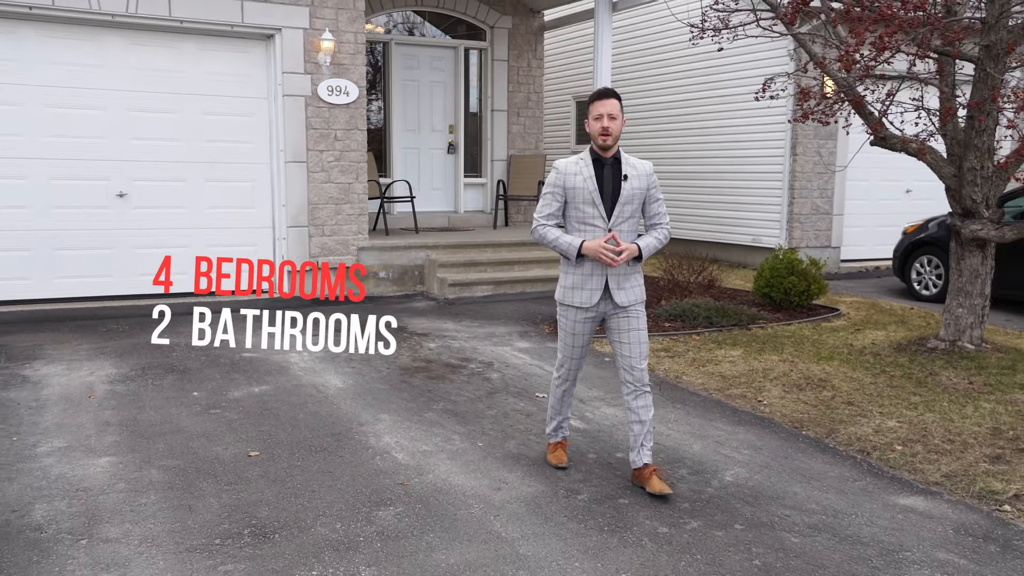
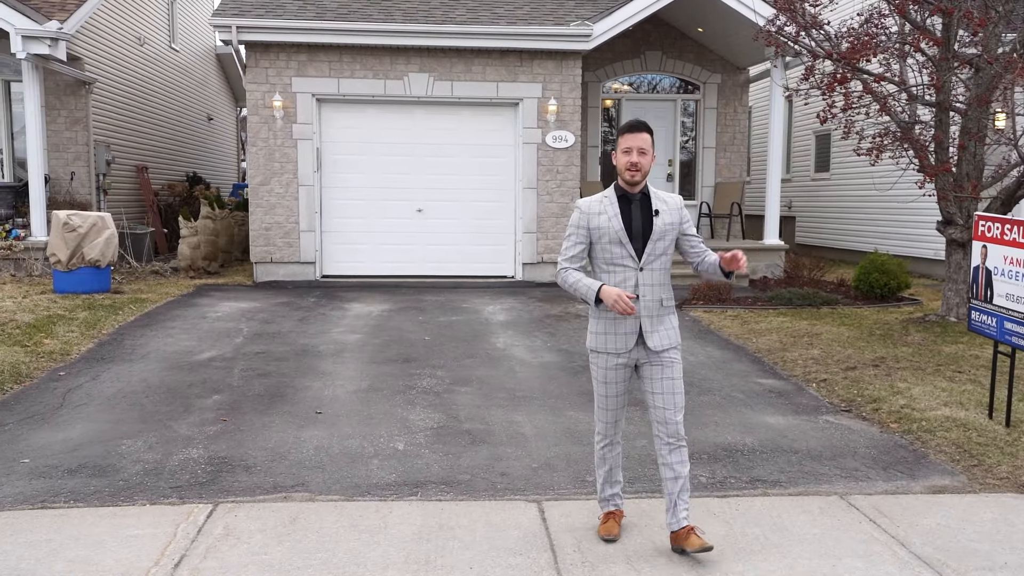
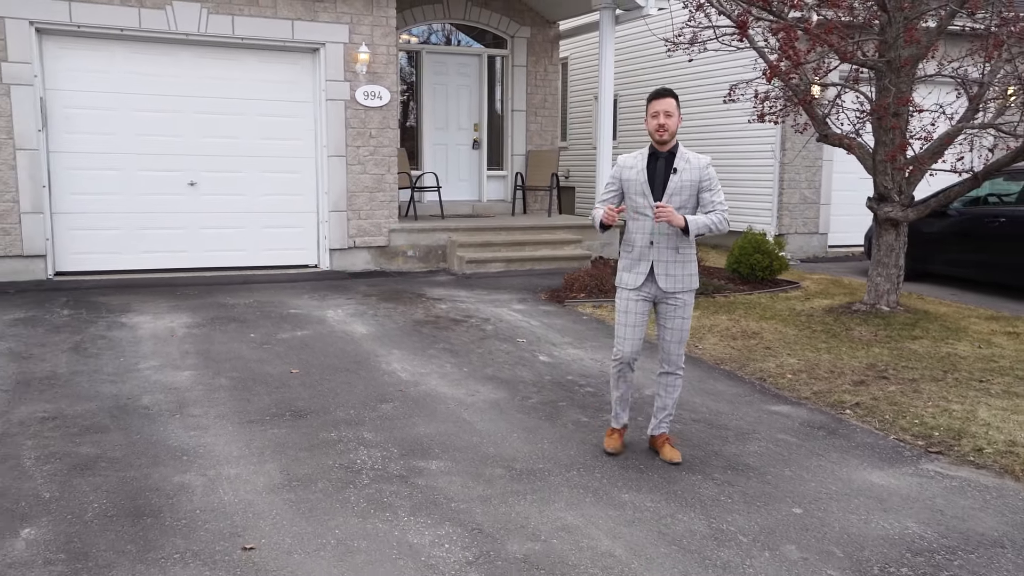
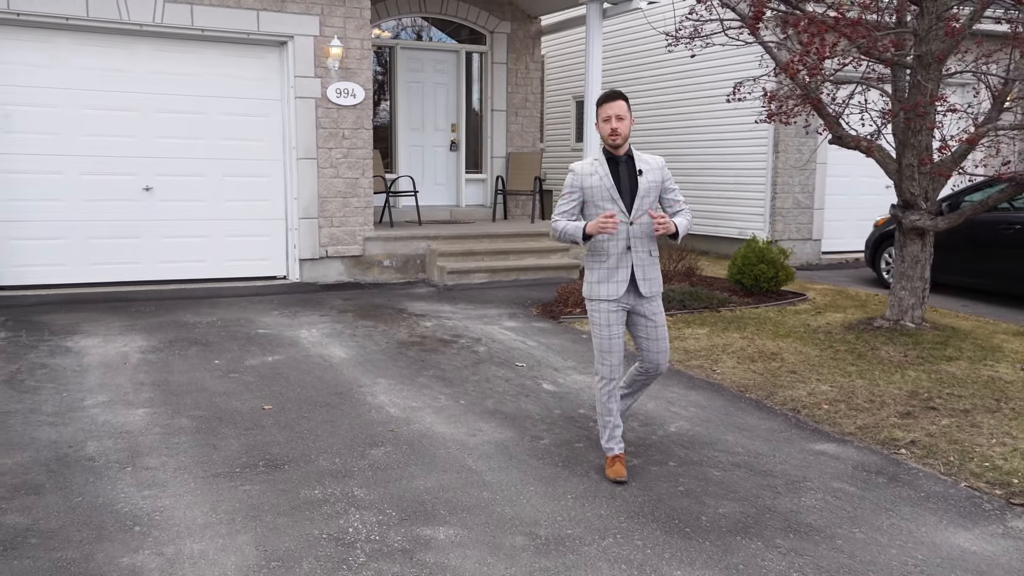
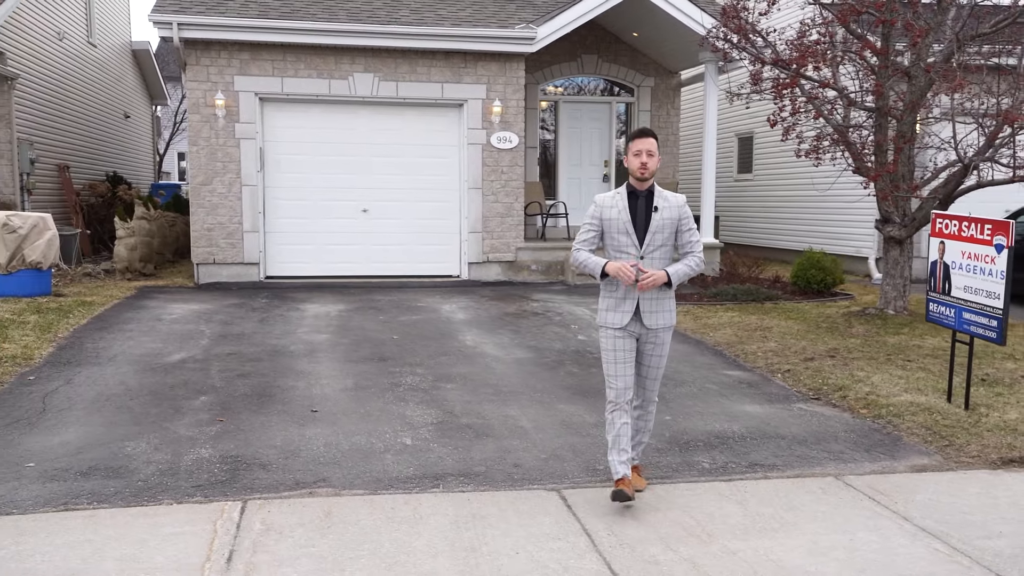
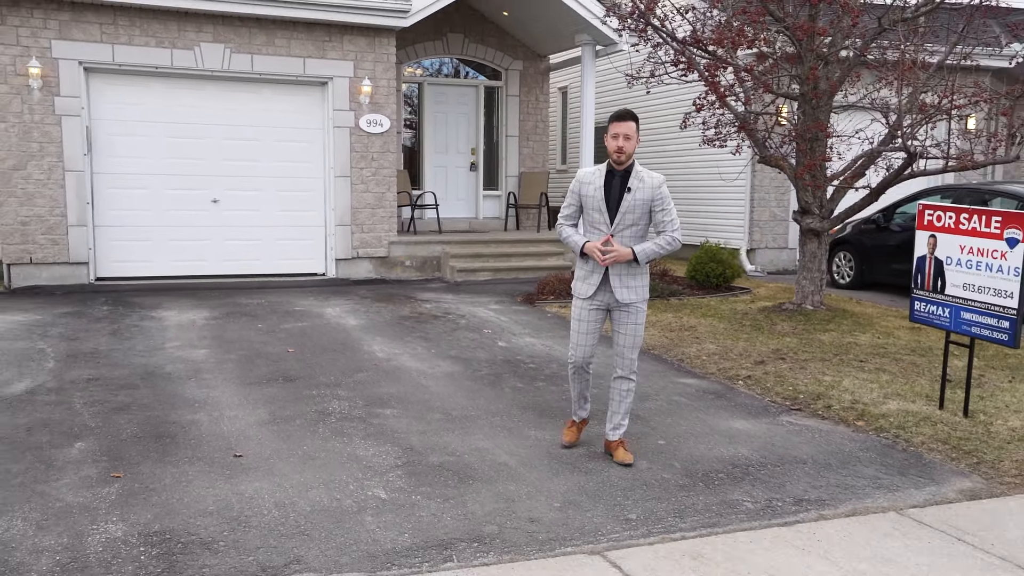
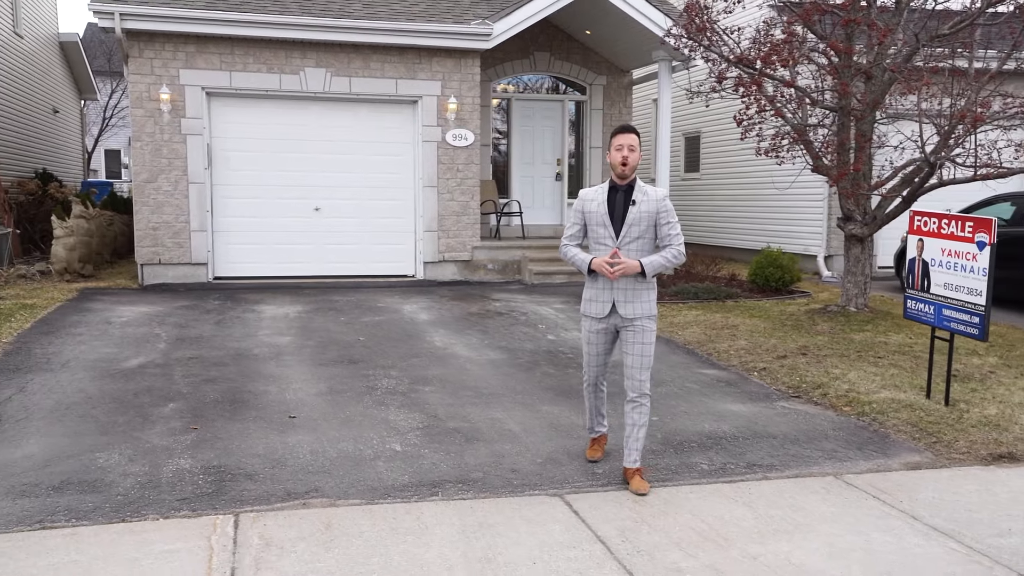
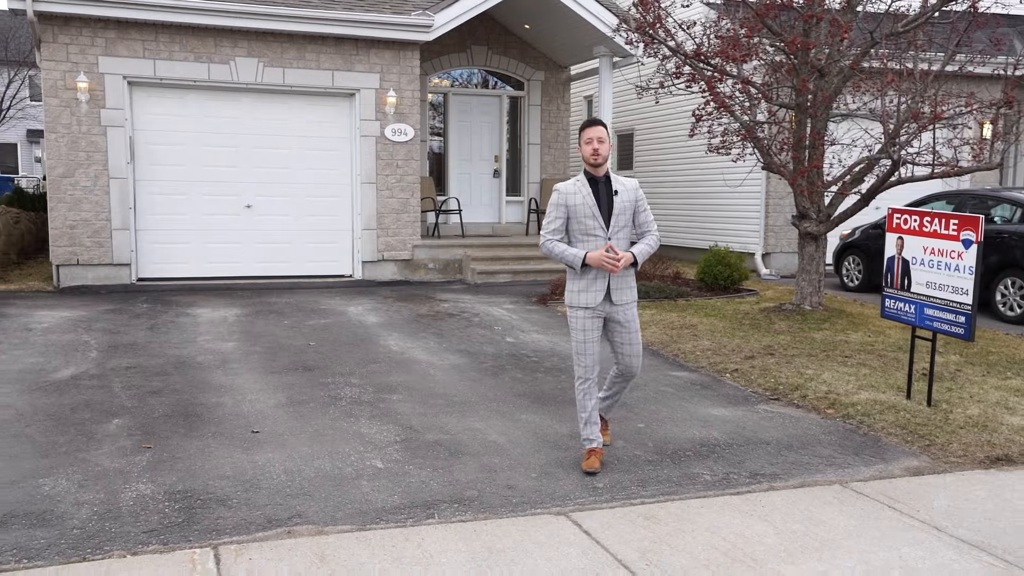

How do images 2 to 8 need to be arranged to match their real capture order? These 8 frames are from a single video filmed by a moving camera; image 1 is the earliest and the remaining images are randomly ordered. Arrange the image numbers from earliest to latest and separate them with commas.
4, 3, 6, 8, 7, 5, 2
